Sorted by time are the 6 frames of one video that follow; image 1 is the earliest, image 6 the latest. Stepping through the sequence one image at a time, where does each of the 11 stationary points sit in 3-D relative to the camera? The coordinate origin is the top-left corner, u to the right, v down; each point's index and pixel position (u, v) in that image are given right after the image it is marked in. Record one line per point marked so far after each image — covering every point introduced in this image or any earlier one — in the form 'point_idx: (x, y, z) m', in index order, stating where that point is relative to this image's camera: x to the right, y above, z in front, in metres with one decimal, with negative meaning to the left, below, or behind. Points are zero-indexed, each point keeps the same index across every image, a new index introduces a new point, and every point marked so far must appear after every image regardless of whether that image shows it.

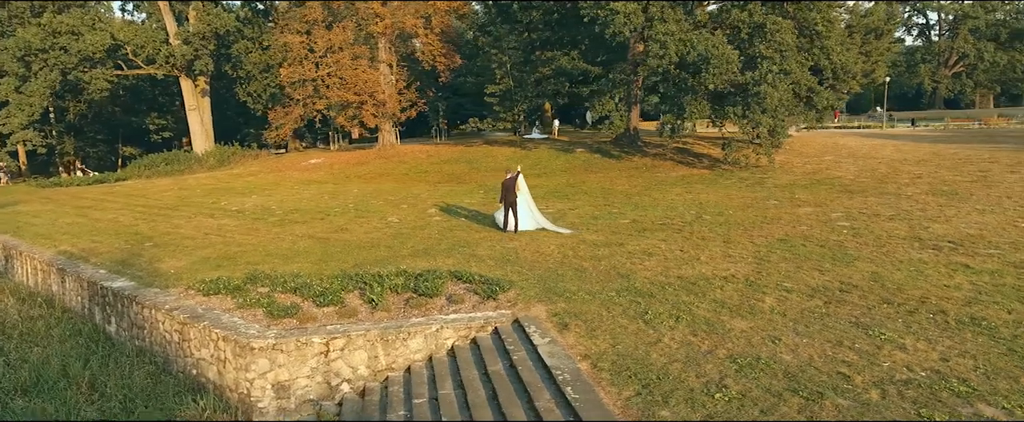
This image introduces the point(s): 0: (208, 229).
0: (-8.1, -0.5, +16.4) m
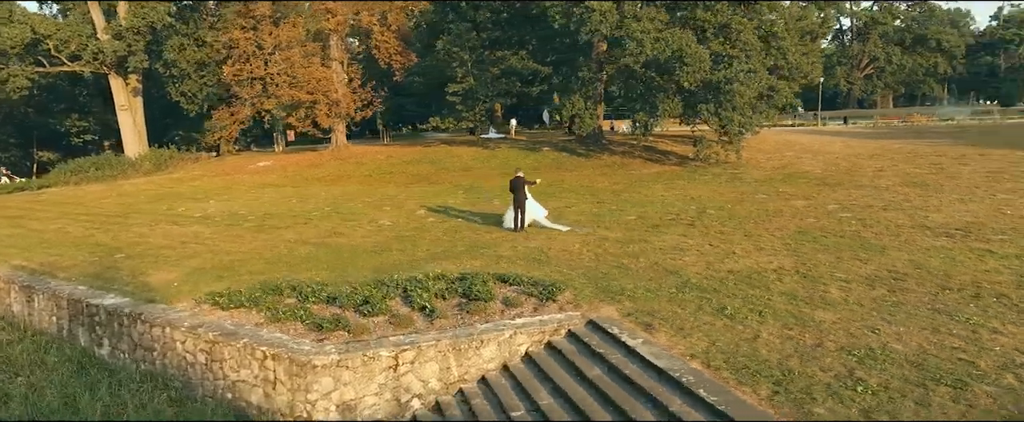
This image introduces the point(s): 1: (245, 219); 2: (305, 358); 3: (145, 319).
0: (-8.0, -0.6, +14.9) m
1: (-7.5, -0.2, +17.4) m
2: (-2.4, -1.7, +7.2) m
3: (-5.4, -1.6, +9.1) m
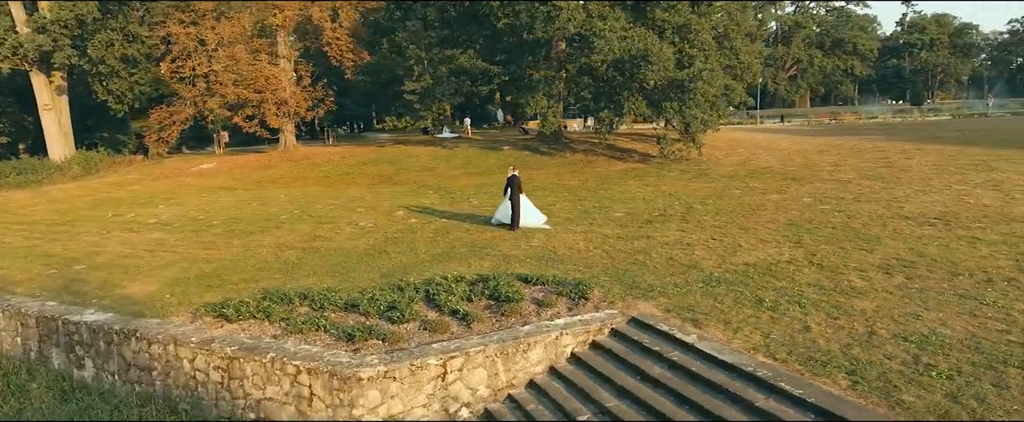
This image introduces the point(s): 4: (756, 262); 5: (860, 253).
0: (-8.2, -0.8, +13.7) m
1: (-8.0, -0.3, +16.3) m
2: (-1.7, -1.7, +6.6) m
3: (-4.9, -1.6, +8.2) m
4: (+4.0, -0.8, +10.1) m
5: (+5.9, -0.7, +10.4) m
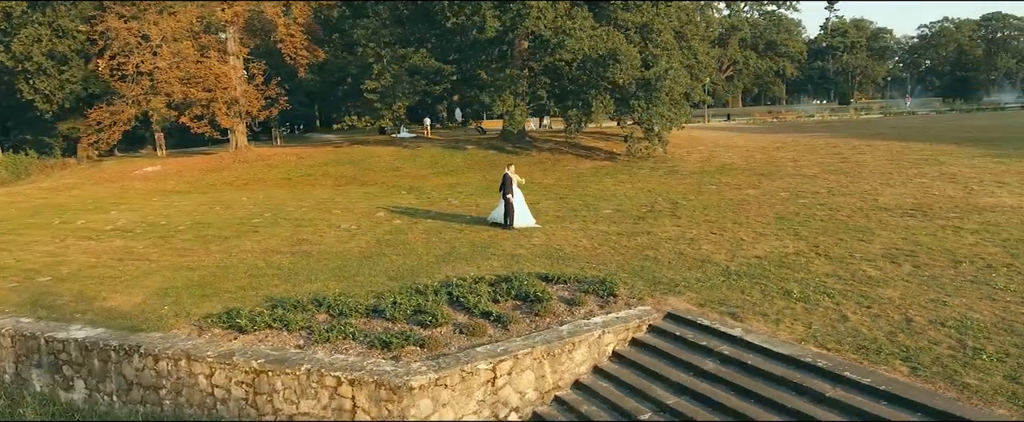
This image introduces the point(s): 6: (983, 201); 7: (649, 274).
0: (-8.3, -0.9, +12.7) m
1: (-8.3, -0.4, +15.2) m
2: (-1.1, -1.7, +6.3) m
3: (-4.4, -1.7, +7.5) m
4: (+4.2, -0.7, +10.3) m
5: (+6.1, -0.6, +10.8) m
6: (+10.7, +0.2, +14.1) m
7: (+2.1, -1.0, +9.6) m
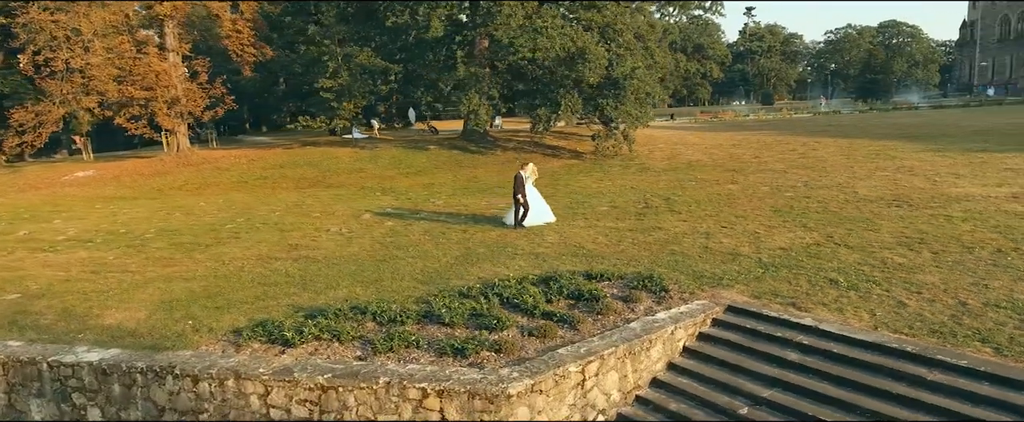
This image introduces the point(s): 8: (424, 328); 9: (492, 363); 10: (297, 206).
0: (-8.0, -1.0, +11.4) m
1: (-8.4, -0.6, +13.9) m
2: (-0.1, -1.7, +5.9) m
3: (-3.6, -1.7, +6.7) m
4: (+4.7, -0.6, +10.5) m
5: (+6.5, -0.4, +11.2) m
6: (+10.7, +0.5, +15.0) m
7: (+2.7, -0.9, +9.5) m
8: (-1.1, -1.4, +7.5) m
9: (-0.2, -1.6, +6.5) m
10: (-6.1, +0.1, +17.5) m
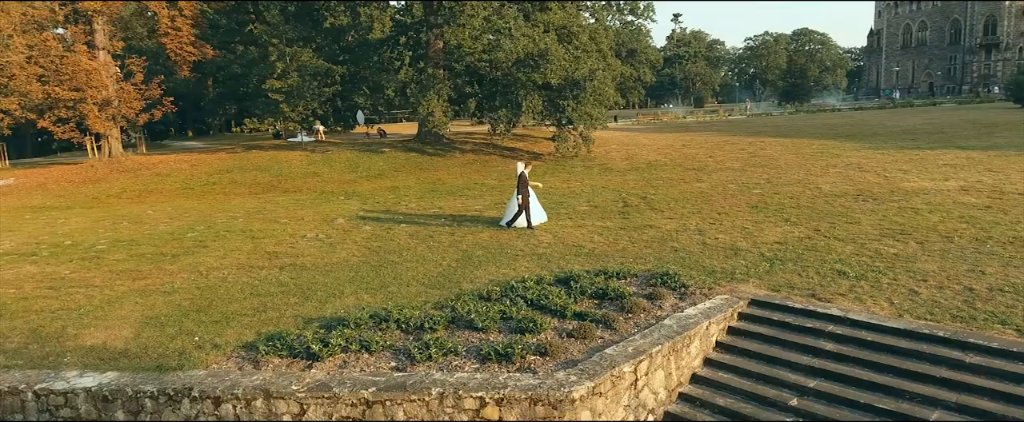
0: (-8.0, -1.2, +10.2) m
1: (-8.6, -0.8, +12.7) m
2: (+0.5, -1.7, +5.6) m
3: (-3.1, -1.8, +6.1) m
4: (+4.7, -0.5, +10.8) m
5: (+6.4, -0.3, +11.6) m
6: (+10.2, +0.7, +15.9) m
7: (+2.8, -0.8, +9.6) m
8: (-0.7, -1.4, +7.1) m
9: (+0.3, -1.6, +6.2) m
10: (-6.8, -0.1, +16.6) m
